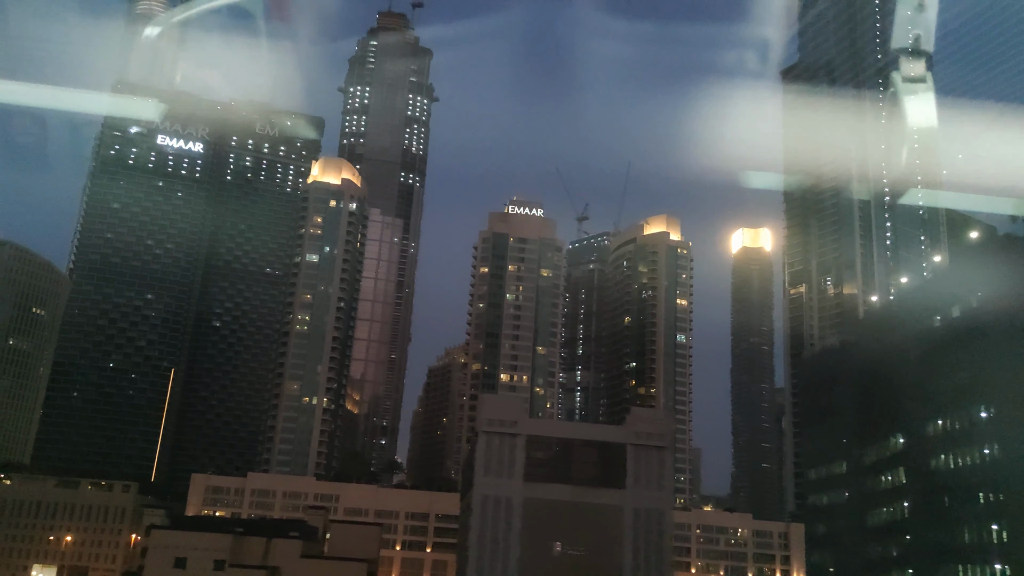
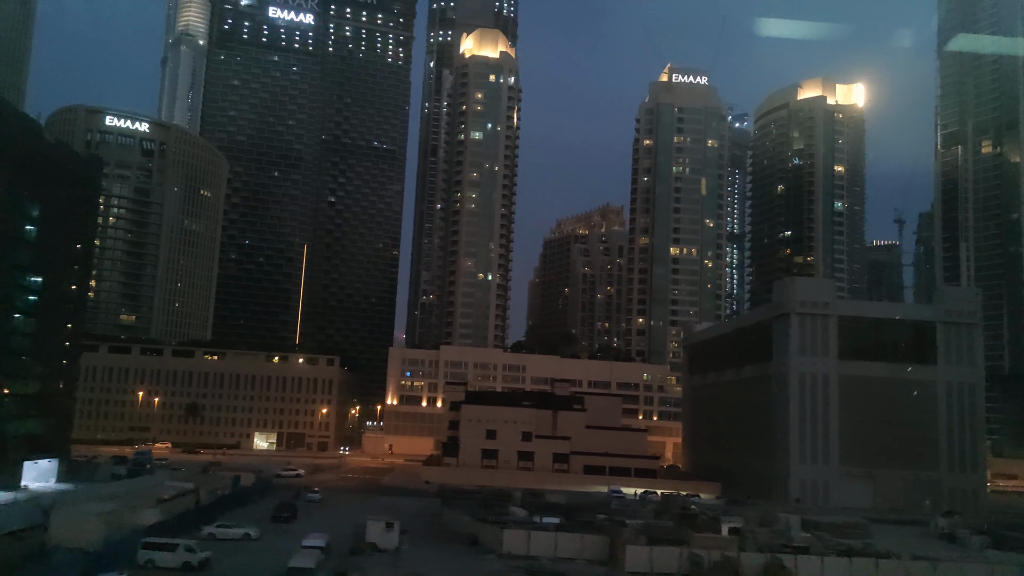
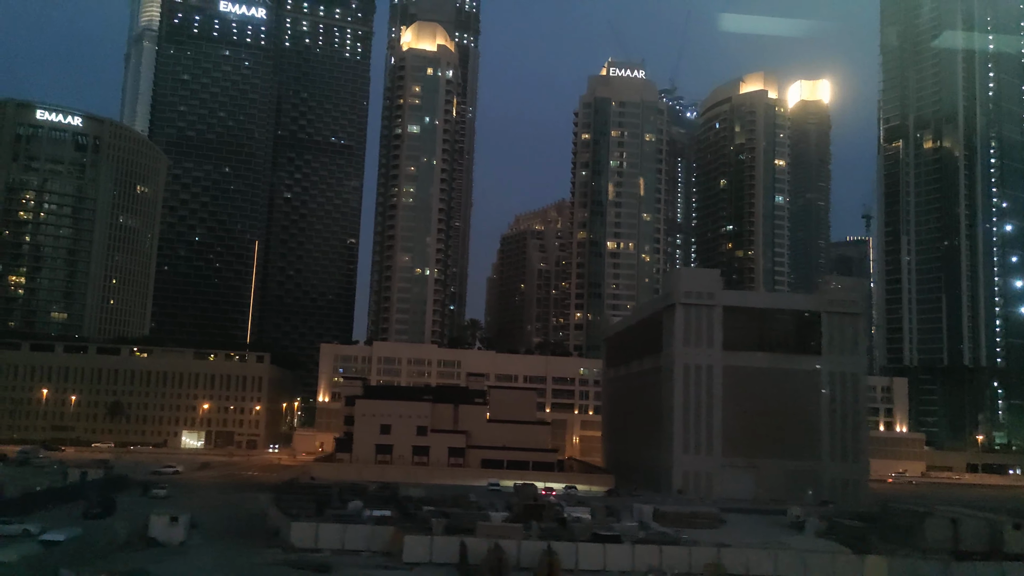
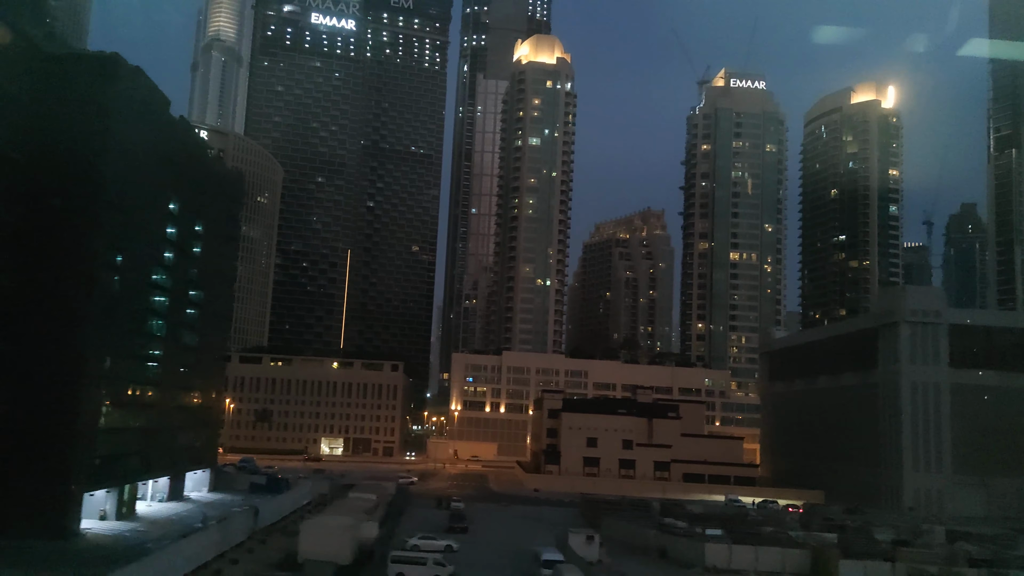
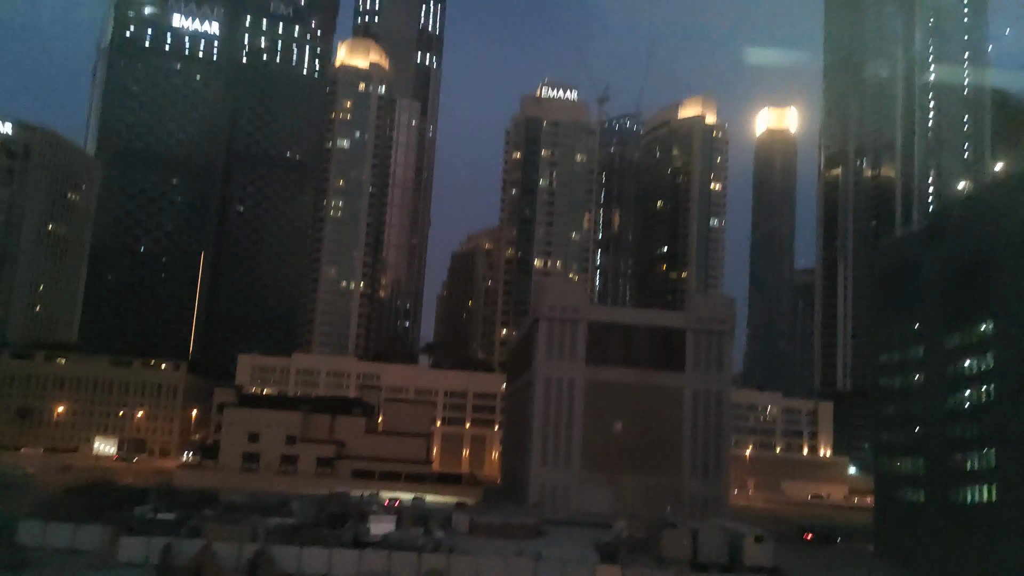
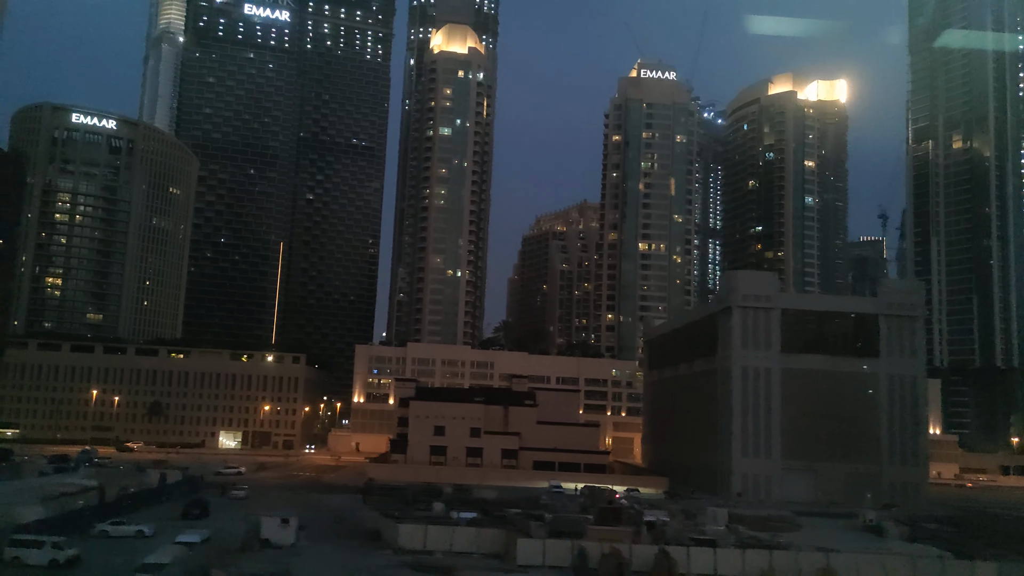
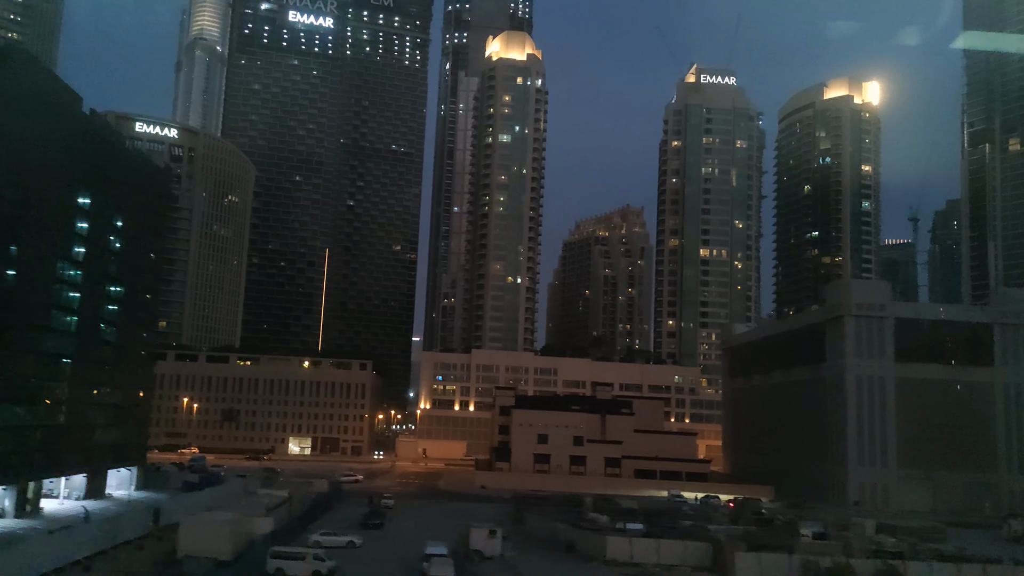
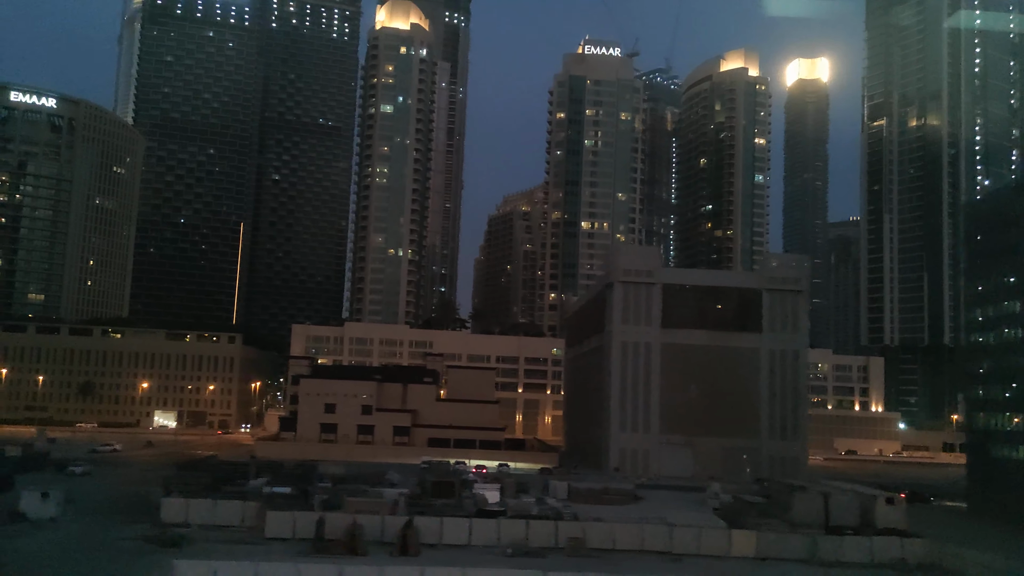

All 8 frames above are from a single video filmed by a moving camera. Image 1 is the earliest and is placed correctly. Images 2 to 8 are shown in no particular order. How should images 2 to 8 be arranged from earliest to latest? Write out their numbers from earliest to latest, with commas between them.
5, 8, 3, 6, 2, 7, 4
